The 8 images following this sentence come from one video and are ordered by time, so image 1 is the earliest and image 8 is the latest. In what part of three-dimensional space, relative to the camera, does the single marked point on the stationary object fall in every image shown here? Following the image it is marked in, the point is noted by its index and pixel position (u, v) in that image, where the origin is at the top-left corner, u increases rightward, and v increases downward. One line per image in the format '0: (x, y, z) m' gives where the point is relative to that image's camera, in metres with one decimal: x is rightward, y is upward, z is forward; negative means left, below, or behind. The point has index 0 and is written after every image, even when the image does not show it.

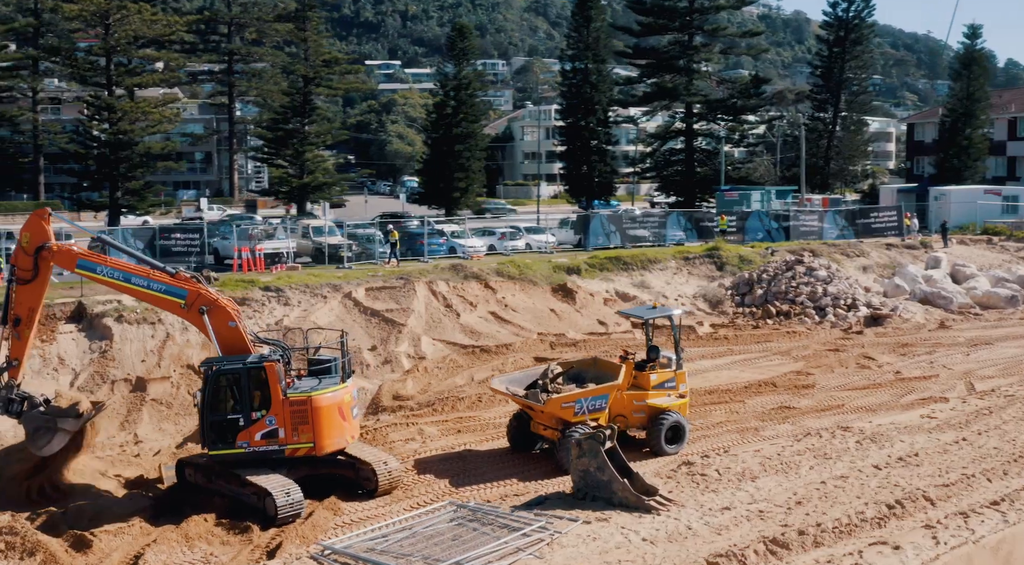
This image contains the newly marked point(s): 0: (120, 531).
0: (-4.6, -2.9, +13.6) m
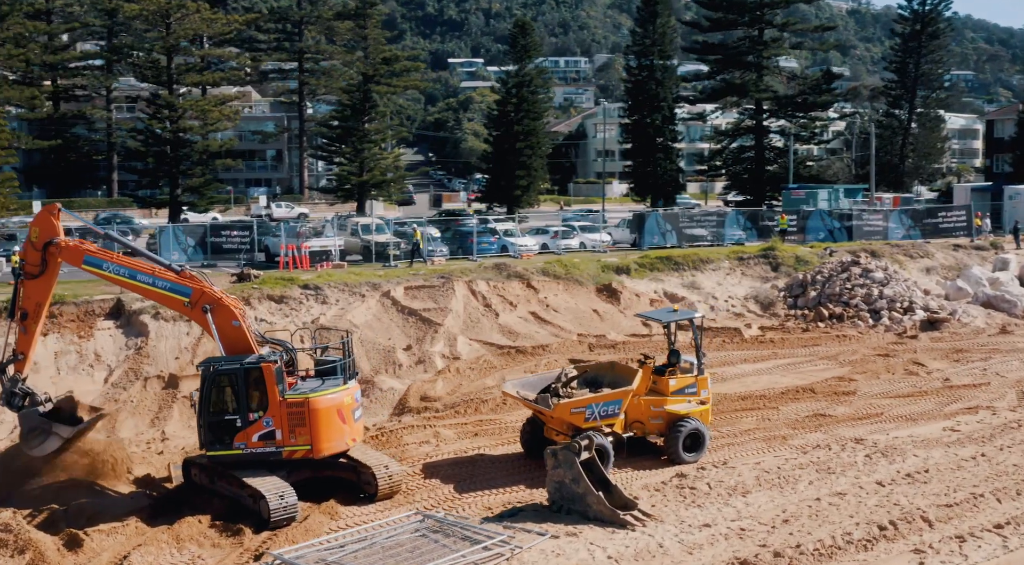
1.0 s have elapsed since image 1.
0: (-4.6, -2.9, +13.5) m
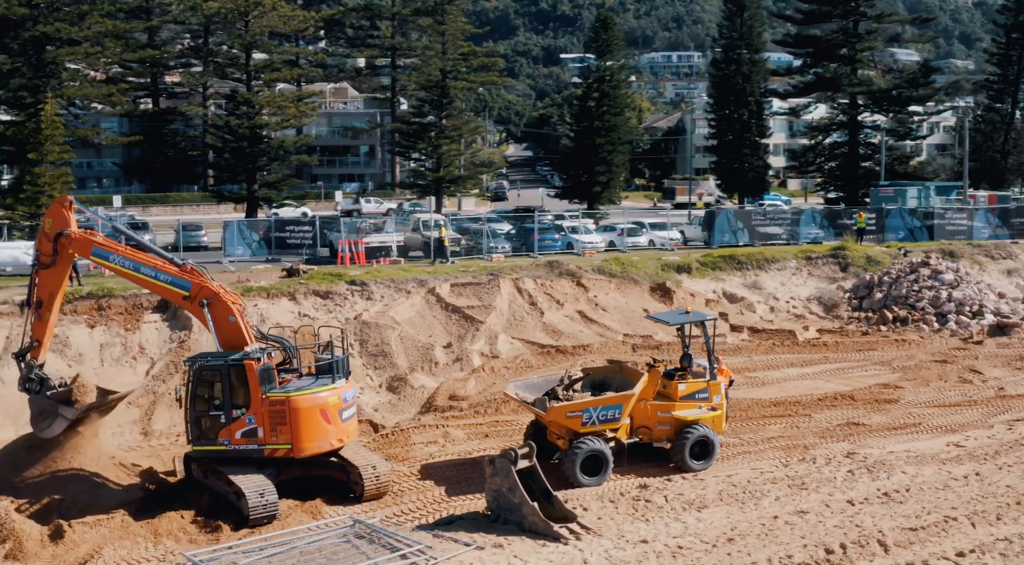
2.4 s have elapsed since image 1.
0: (-4.8, -2.8, +13.6) m
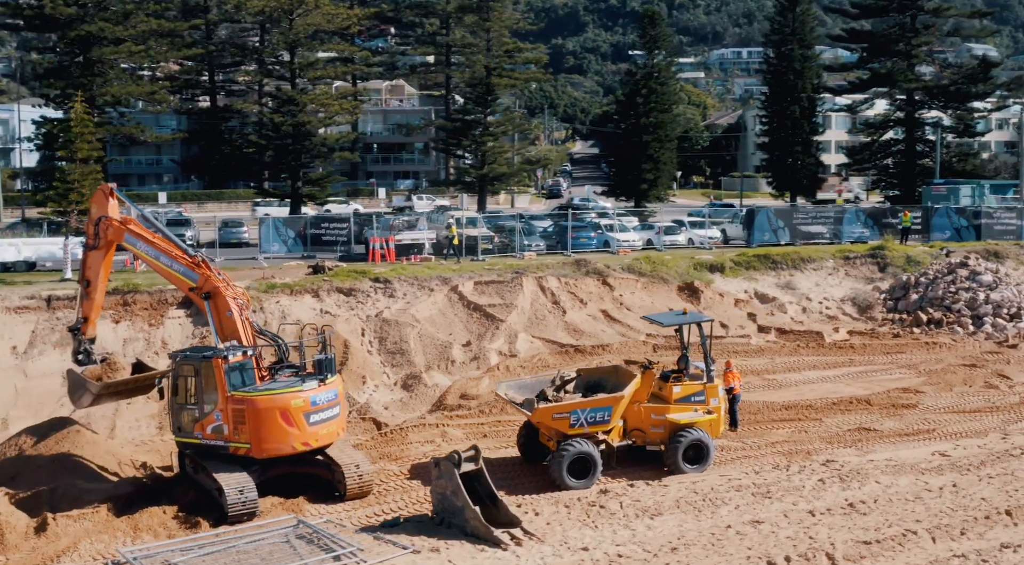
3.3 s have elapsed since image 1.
0: (-5.1, -2.8, +13.7) m
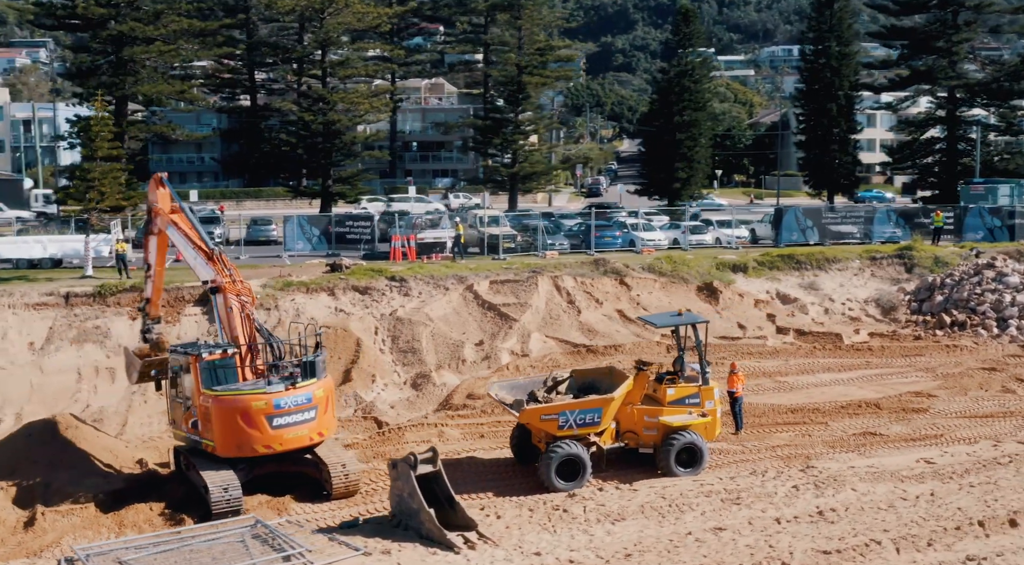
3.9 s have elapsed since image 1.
0: (-5.3, -2.7, +13.8) m
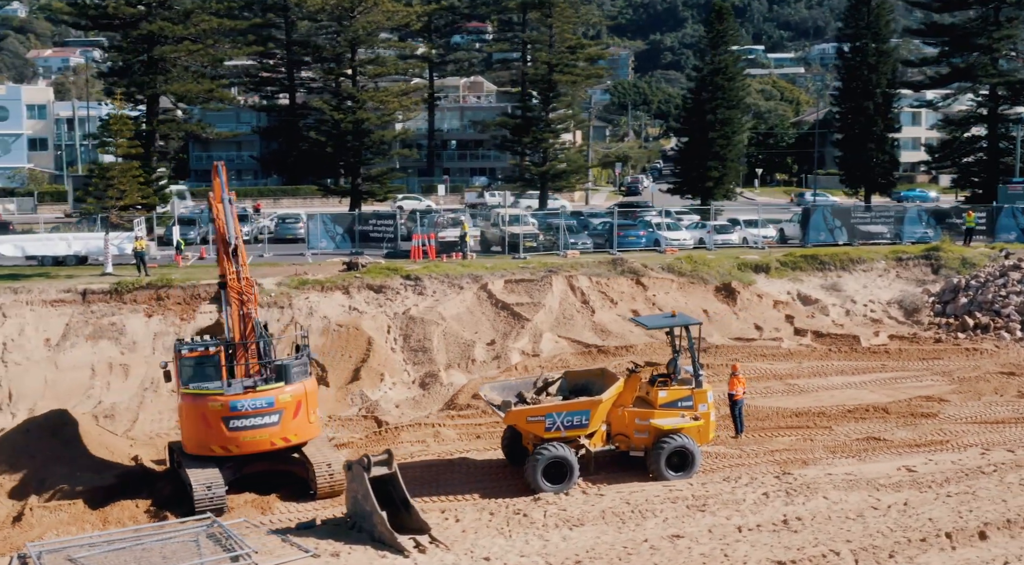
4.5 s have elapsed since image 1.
0: (-5.5, -2.7, +13.9) m
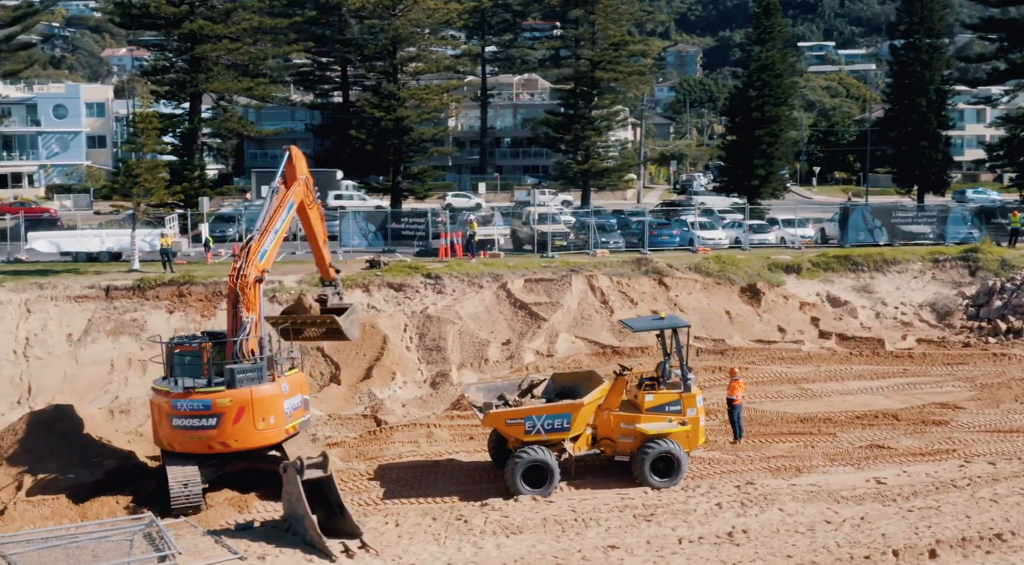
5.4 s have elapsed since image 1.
0: (-5.7, -2.7, +14.0) m
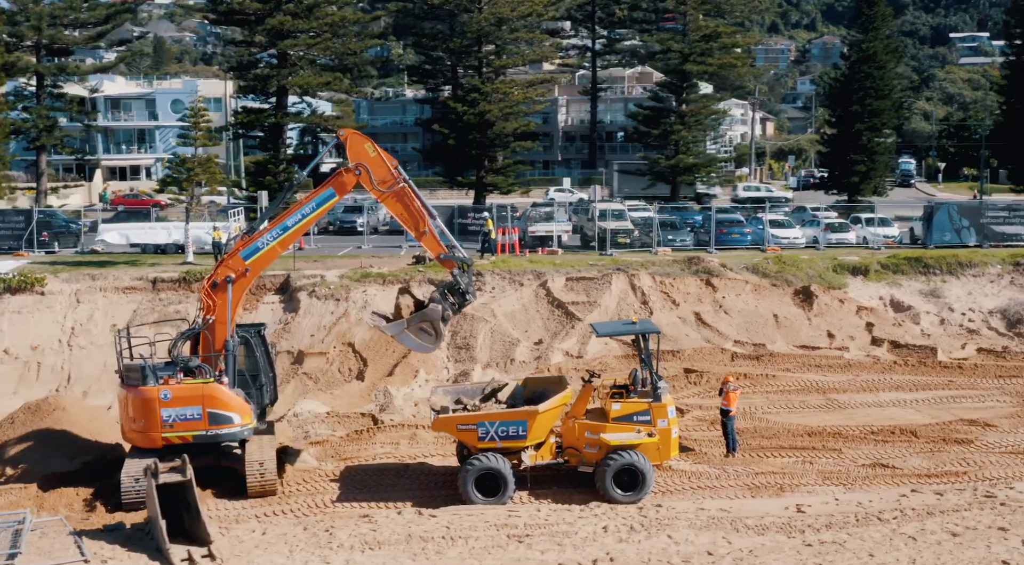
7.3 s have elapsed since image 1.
0: (-6.2, -2.6, +14.3) m
